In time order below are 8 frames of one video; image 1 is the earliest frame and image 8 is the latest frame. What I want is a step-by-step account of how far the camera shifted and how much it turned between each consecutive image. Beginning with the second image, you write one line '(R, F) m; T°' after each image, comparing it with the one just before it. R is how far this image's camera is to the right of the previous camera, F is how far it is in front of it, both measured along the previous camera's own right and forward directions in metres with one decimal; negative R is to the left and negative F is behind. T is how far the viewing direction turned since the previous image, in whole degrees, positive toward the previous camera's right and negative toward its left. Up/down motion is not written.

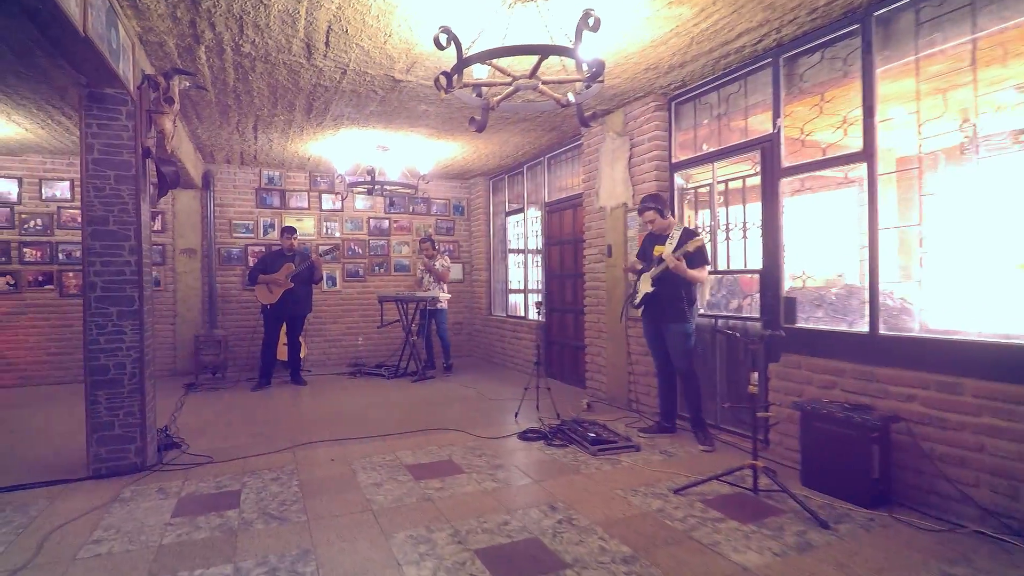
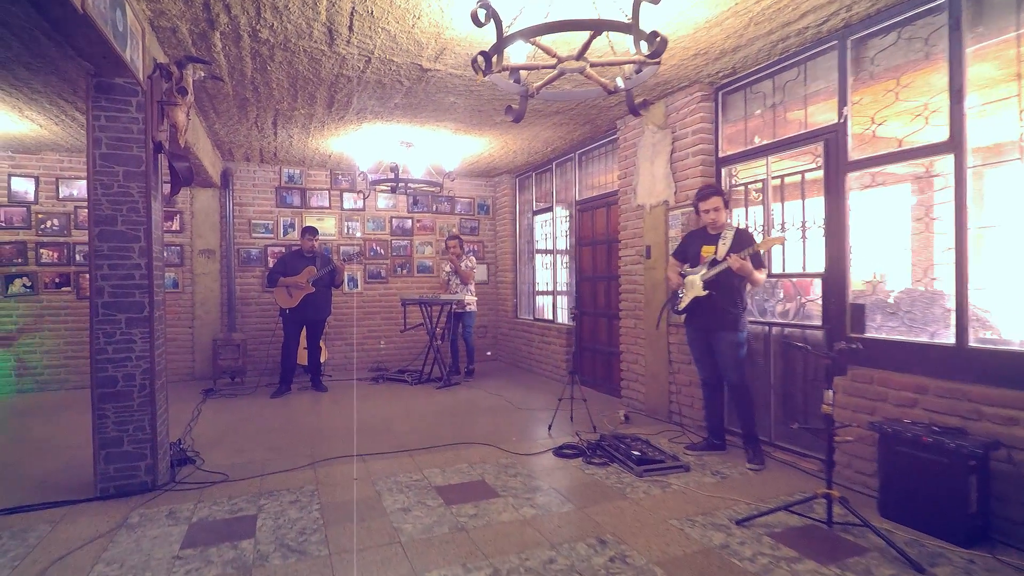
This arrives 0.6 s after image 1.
(-0.1, +0.3) m; -2°
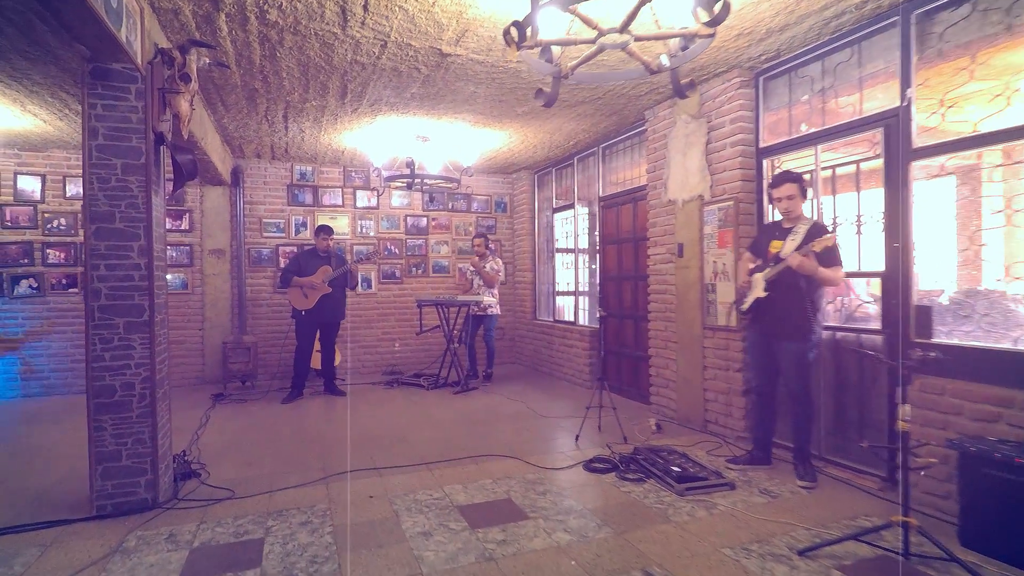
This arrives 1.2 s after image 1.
(-0.1, +0.3) m; -1°
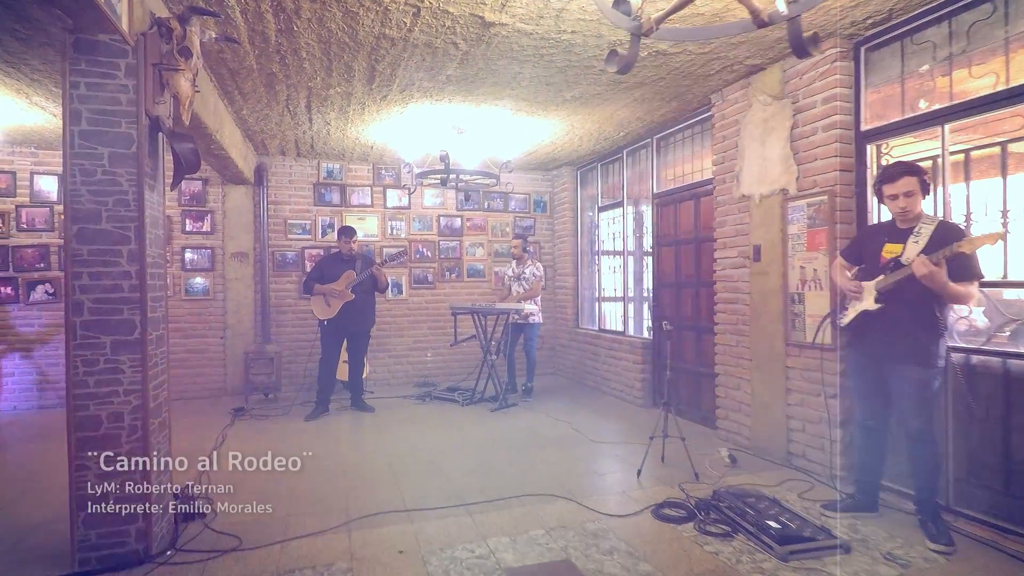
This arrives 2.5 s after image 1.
(-0.1, +0.6) m; -3°
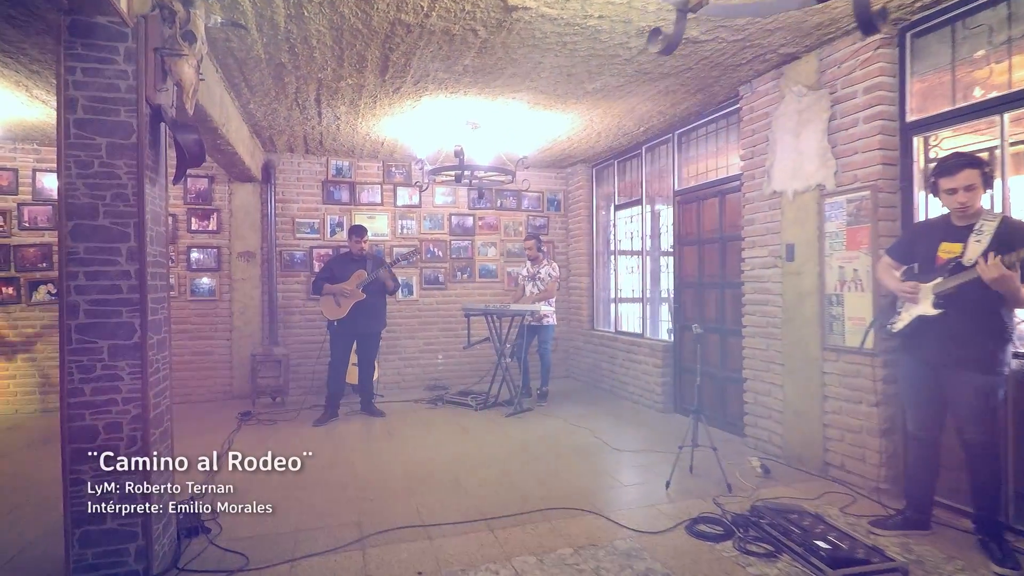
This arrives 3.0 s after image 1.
(-0.1, +0.2) m; -1°
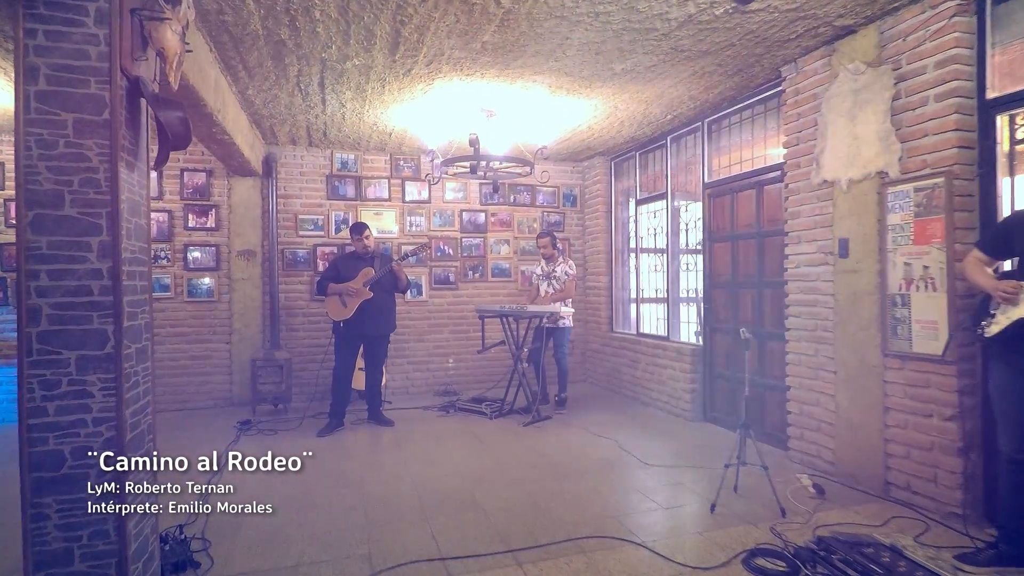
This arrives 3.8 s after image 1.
(-0.1, +0.4) m; 0°
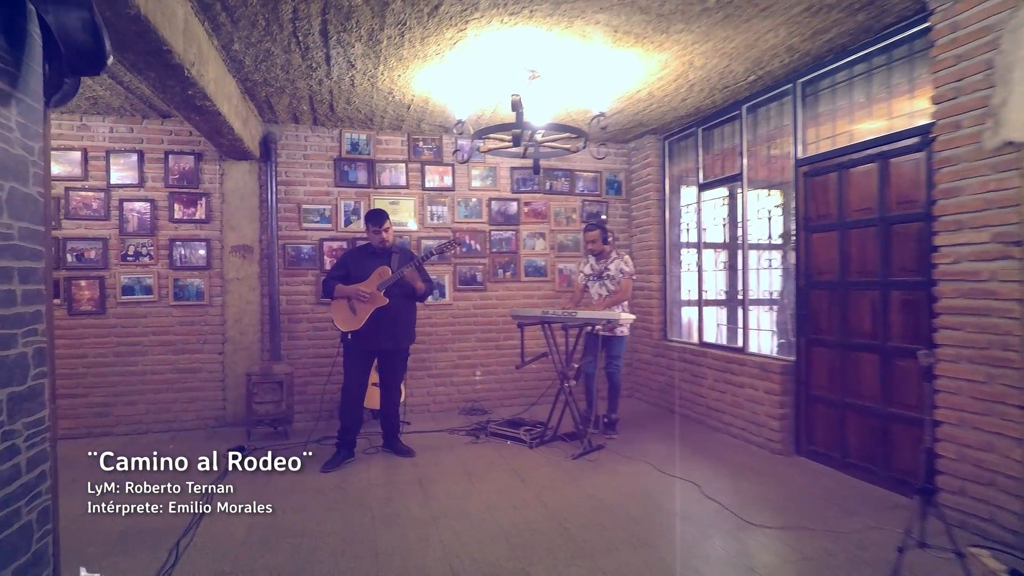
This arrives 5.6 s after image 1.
(-0.2, +0.9) m; -1°
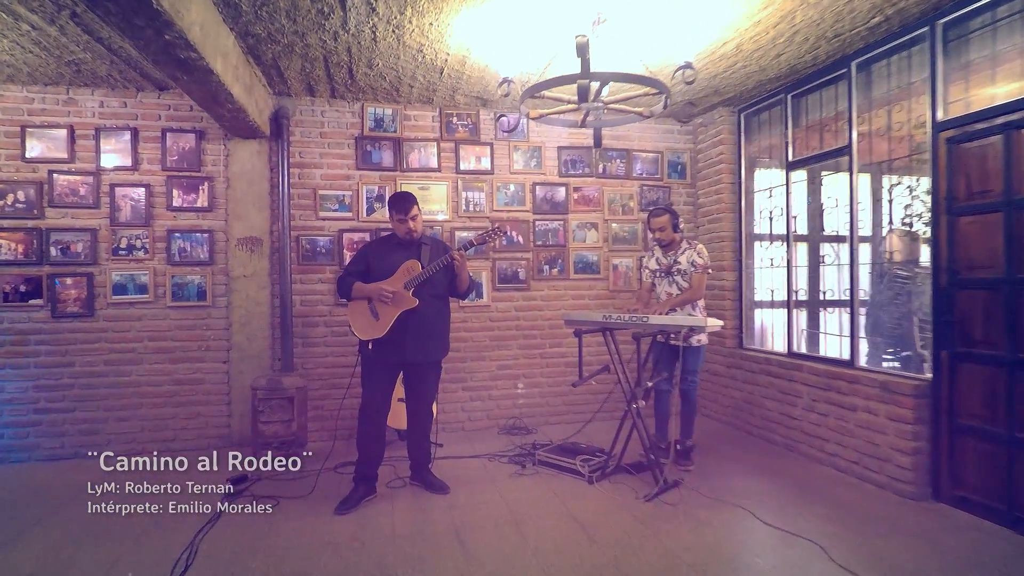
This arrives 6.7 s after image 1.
(-0.2, +0.8) m; -3°
